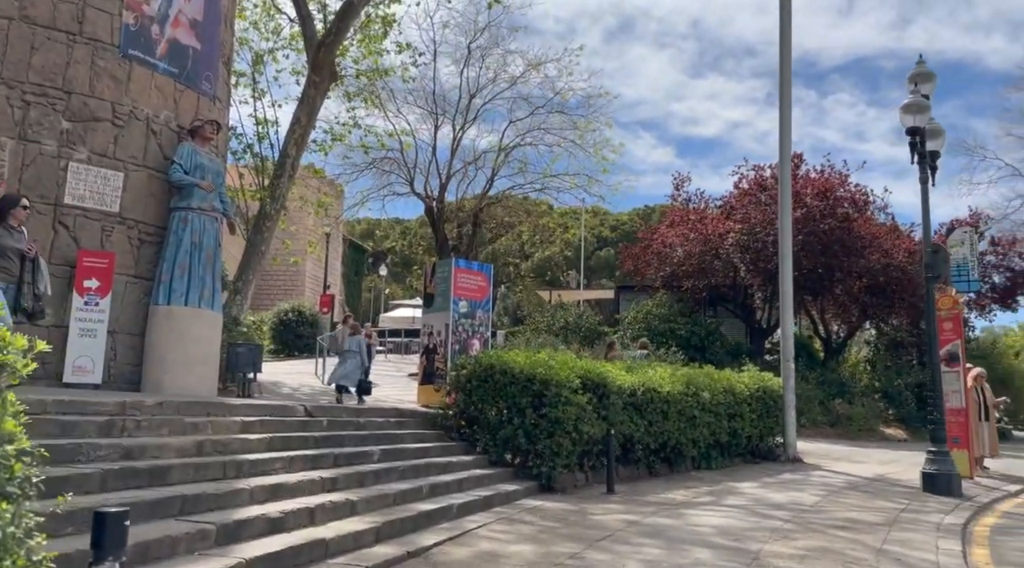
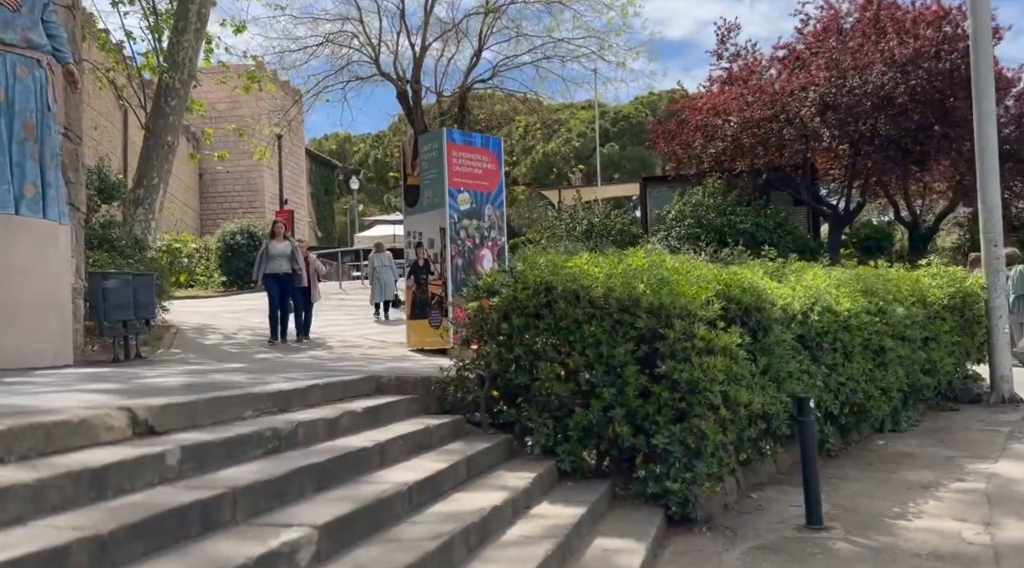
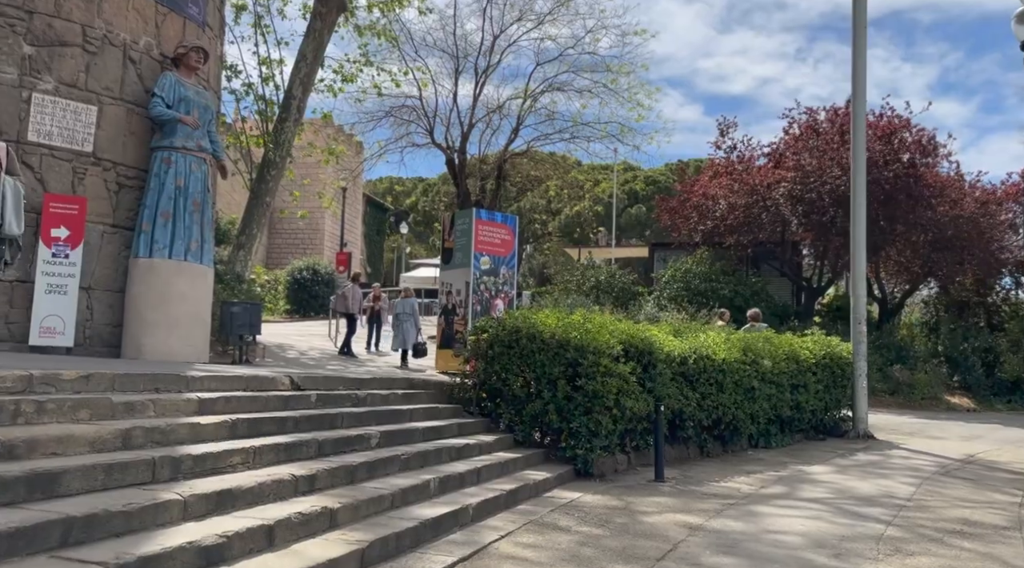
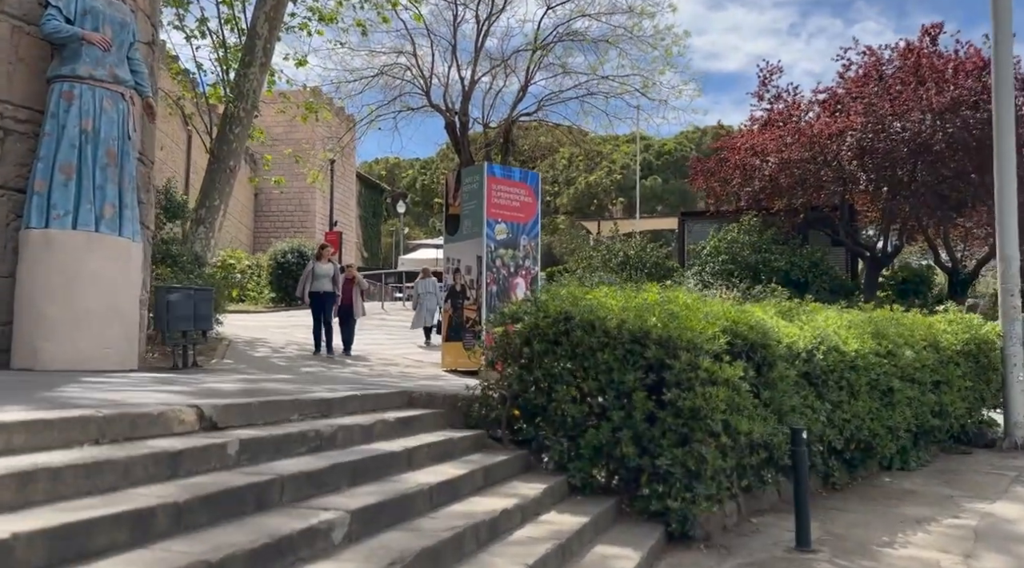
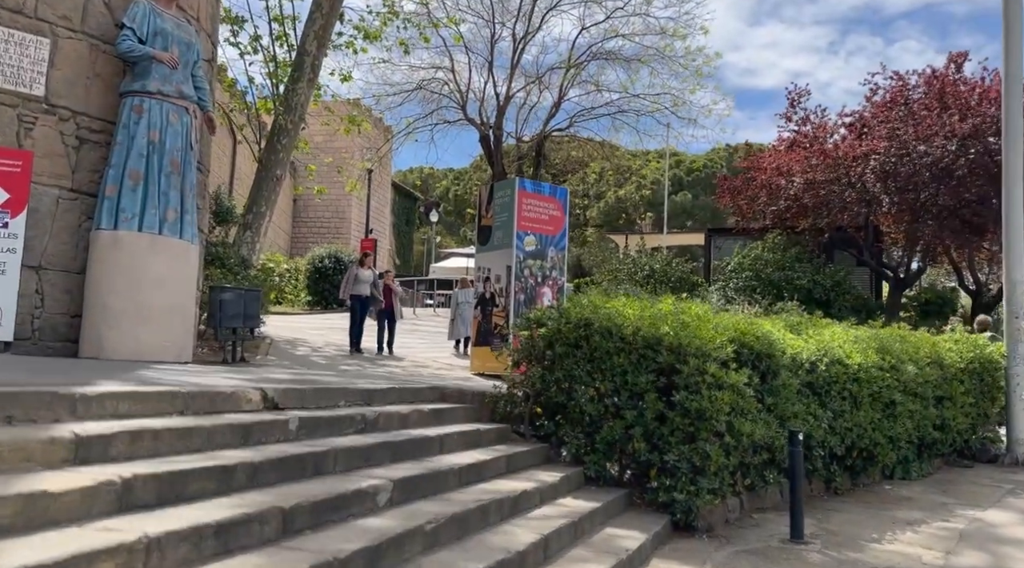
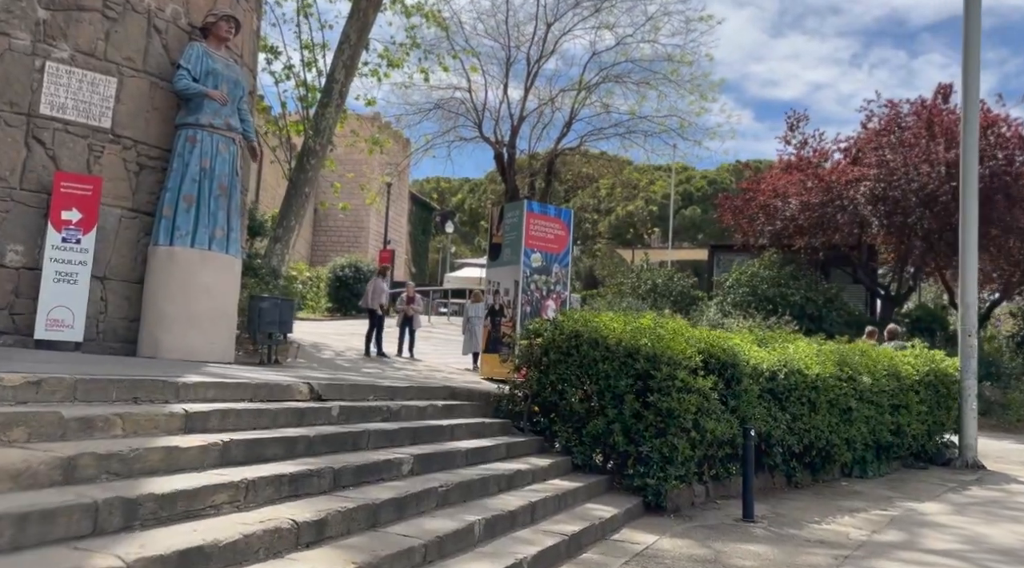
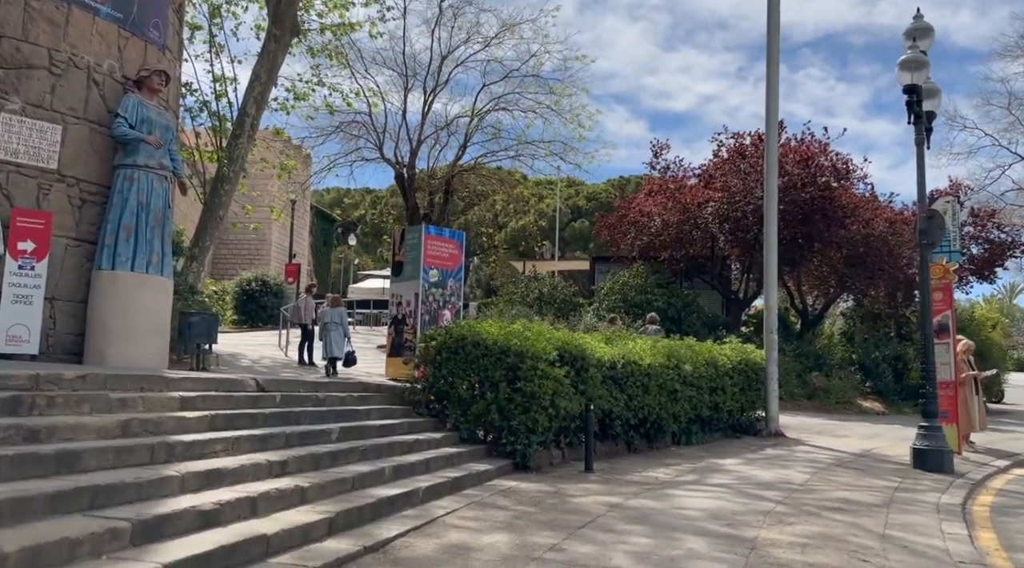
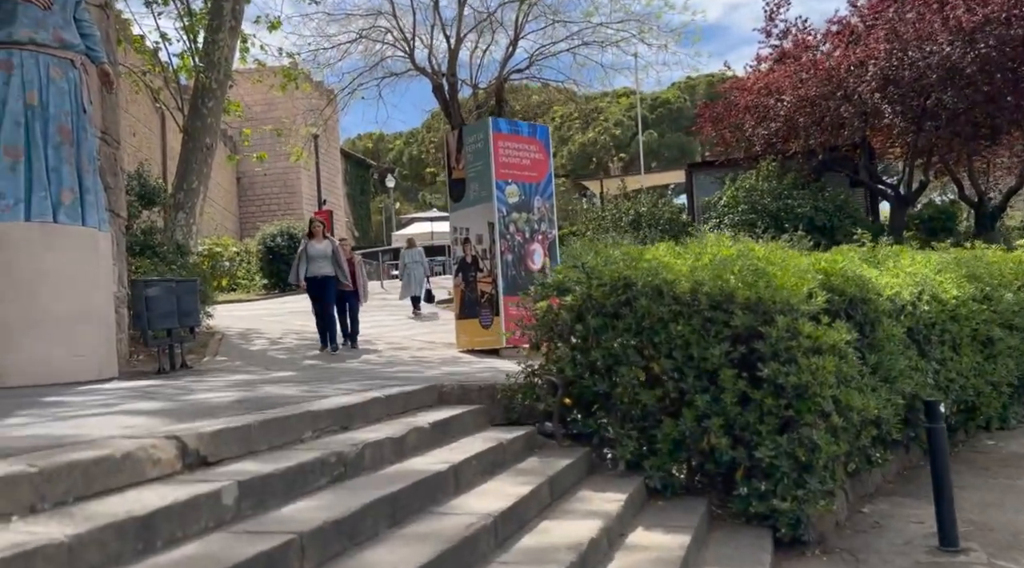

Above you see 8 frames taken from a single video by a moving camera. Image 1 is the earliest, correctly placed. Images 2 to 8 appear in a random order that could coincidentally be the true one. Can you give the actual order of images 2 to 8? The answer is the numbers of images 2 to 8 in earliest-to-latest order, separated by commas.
7, 3, 6, 5, 4, 2, 8
